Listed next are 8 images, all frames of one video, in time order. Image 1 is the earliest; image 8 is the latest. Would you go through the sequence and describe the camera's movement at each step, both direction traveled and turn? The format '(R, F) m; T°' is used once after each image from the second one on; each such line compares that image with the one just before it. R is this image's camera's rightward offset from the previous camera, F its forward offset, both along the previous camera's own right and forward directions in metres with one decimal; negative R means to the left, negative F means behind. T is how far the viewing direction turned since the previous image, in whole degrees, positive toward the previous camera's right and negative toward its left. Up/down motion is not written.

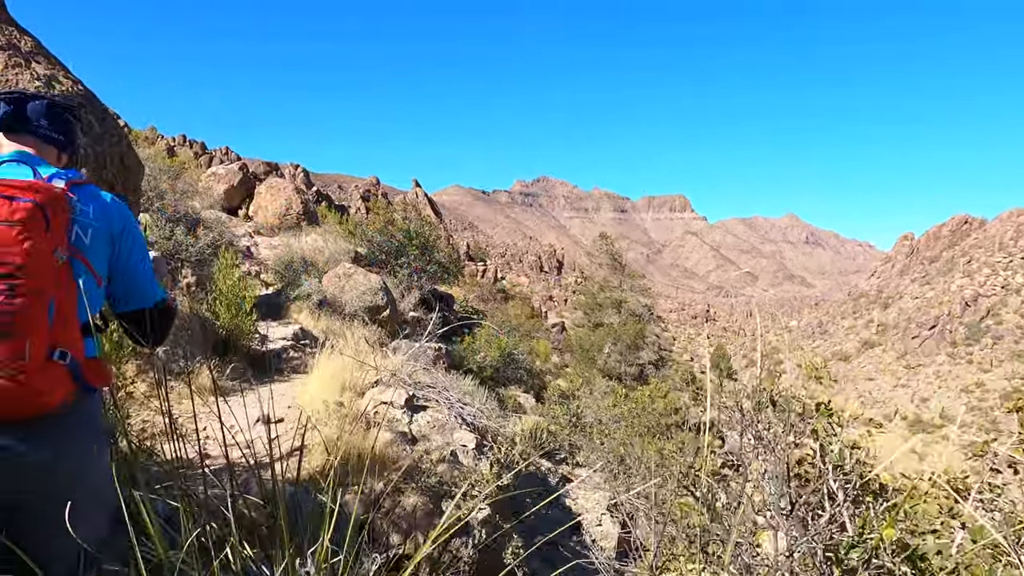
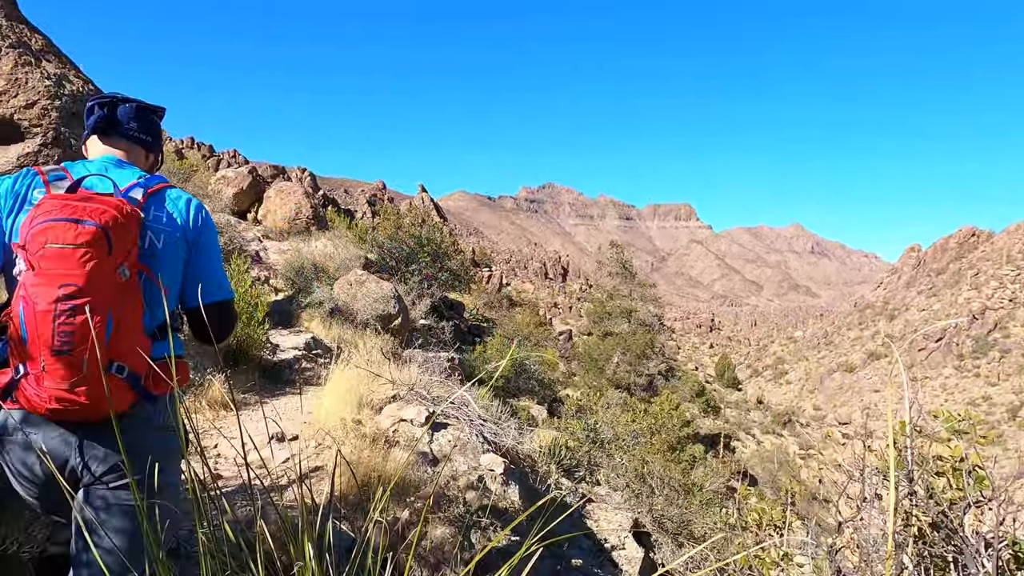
(-0.1, +0.2) m; 0°
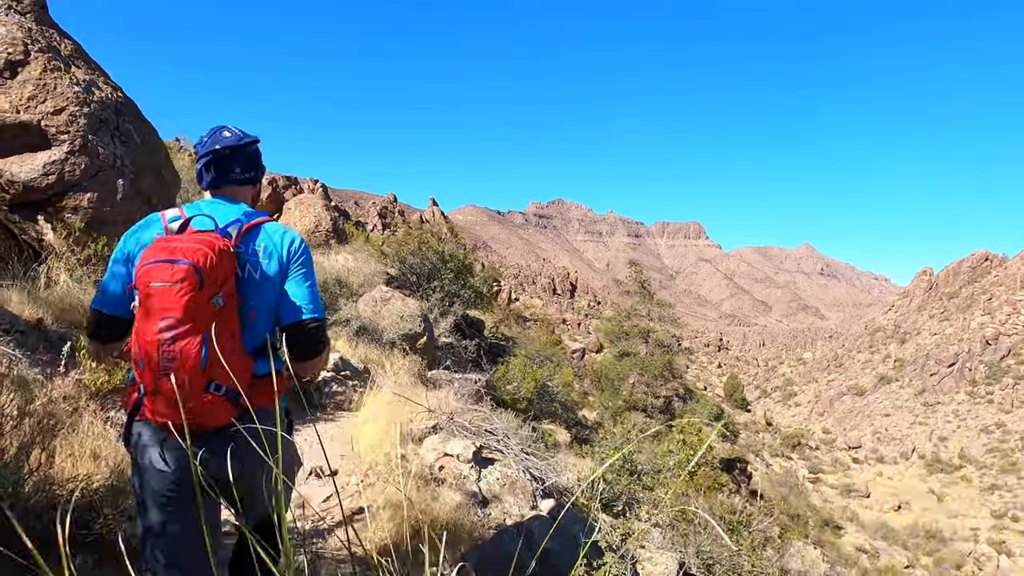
(-0.3, +0.2) m; -1°
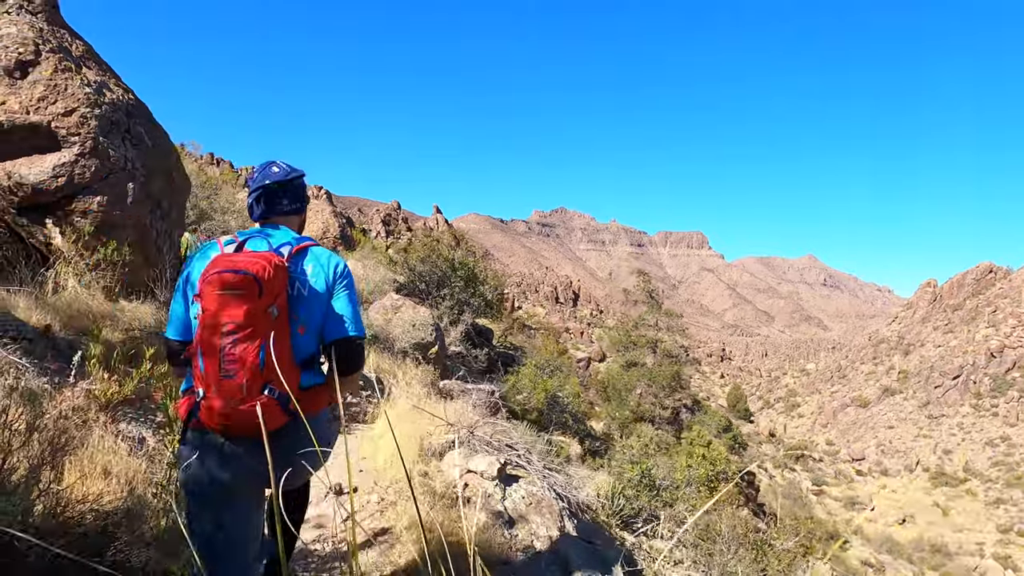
(-0.1, +0.1) m; 0°
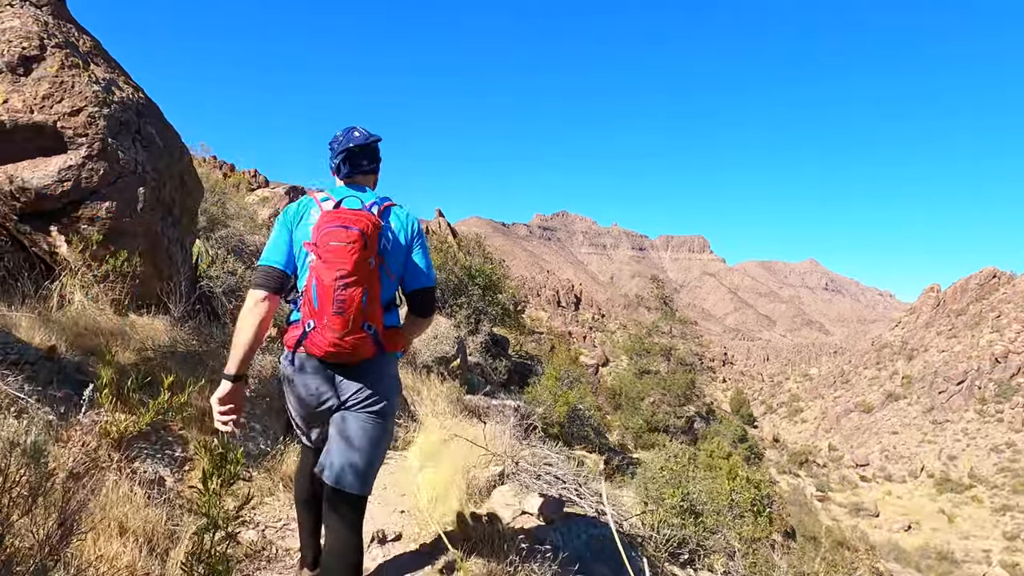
(-0.3, +0.3) m; 0°
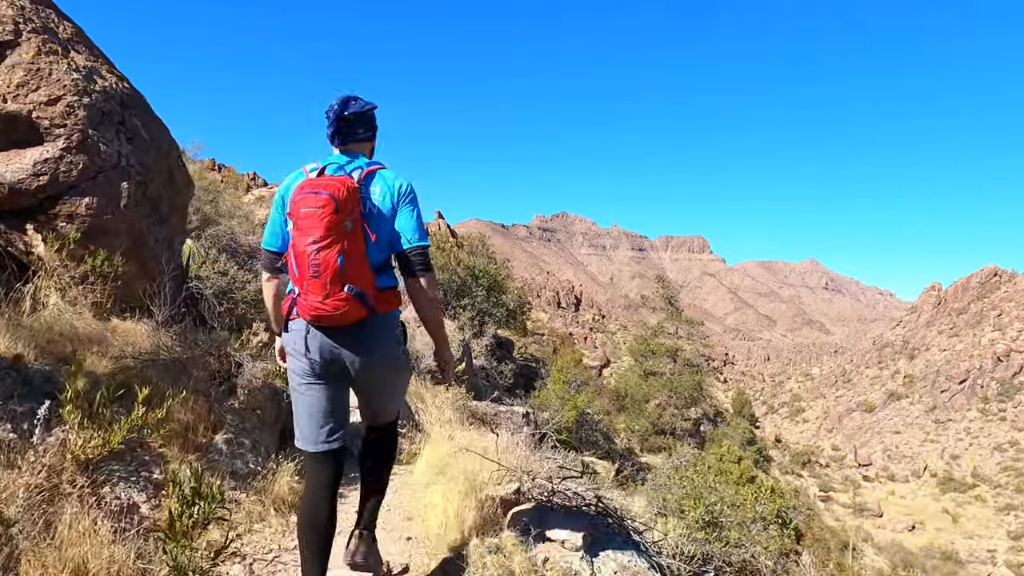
(-0.1, +0.3) m; 0°
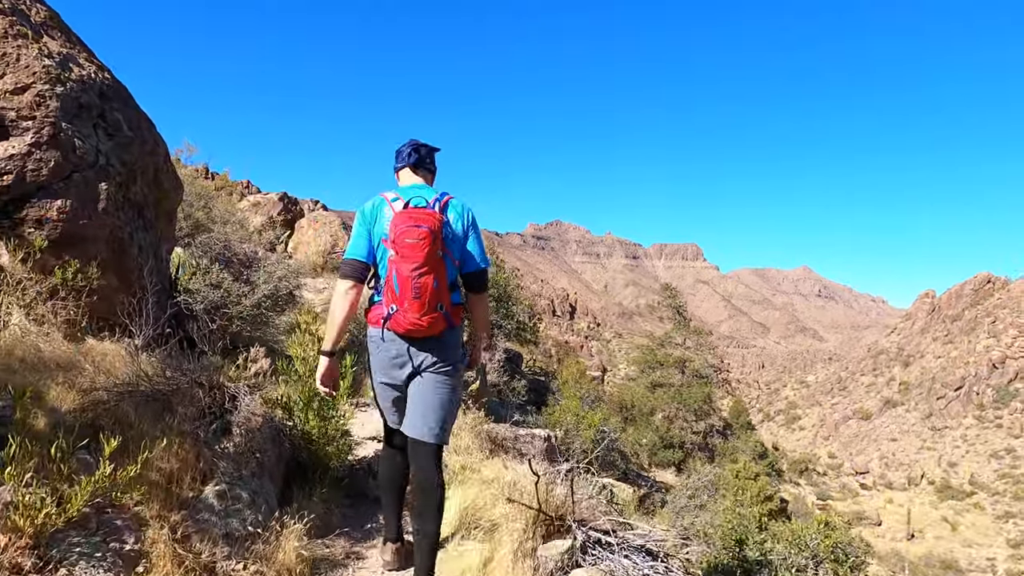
(-0.2, +0.5) m; +1°
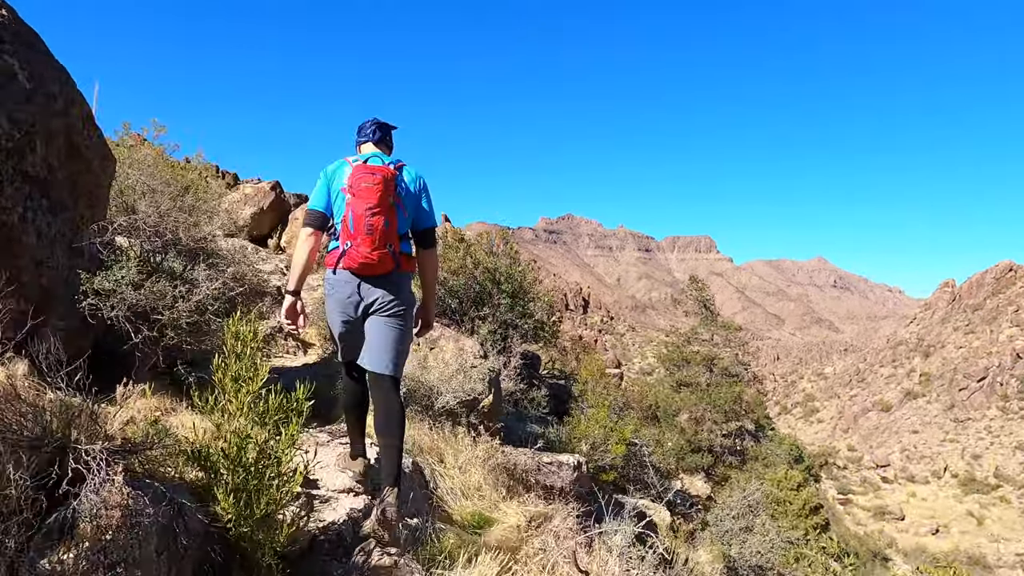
(-0.1, +1.0) m; -1°
